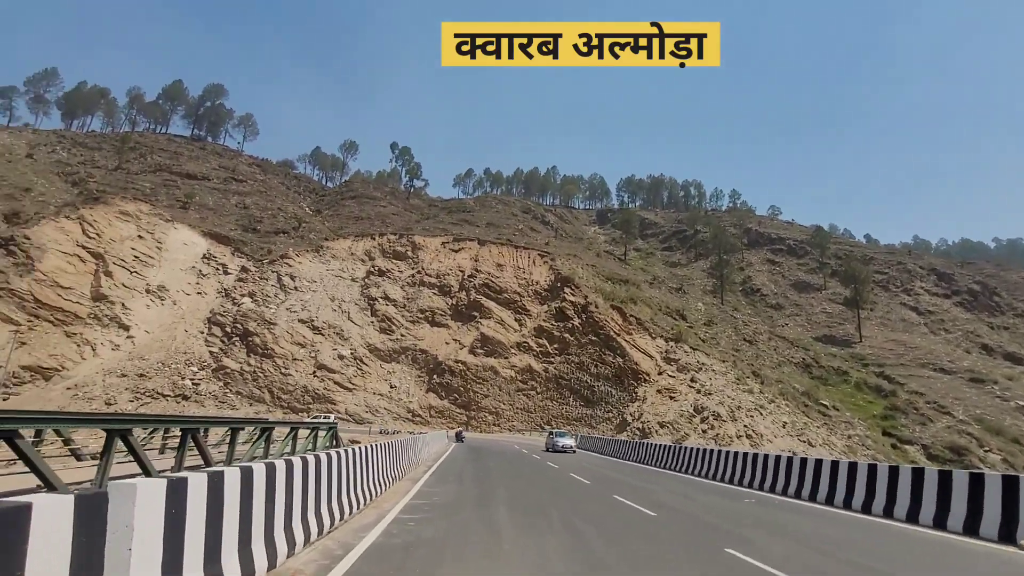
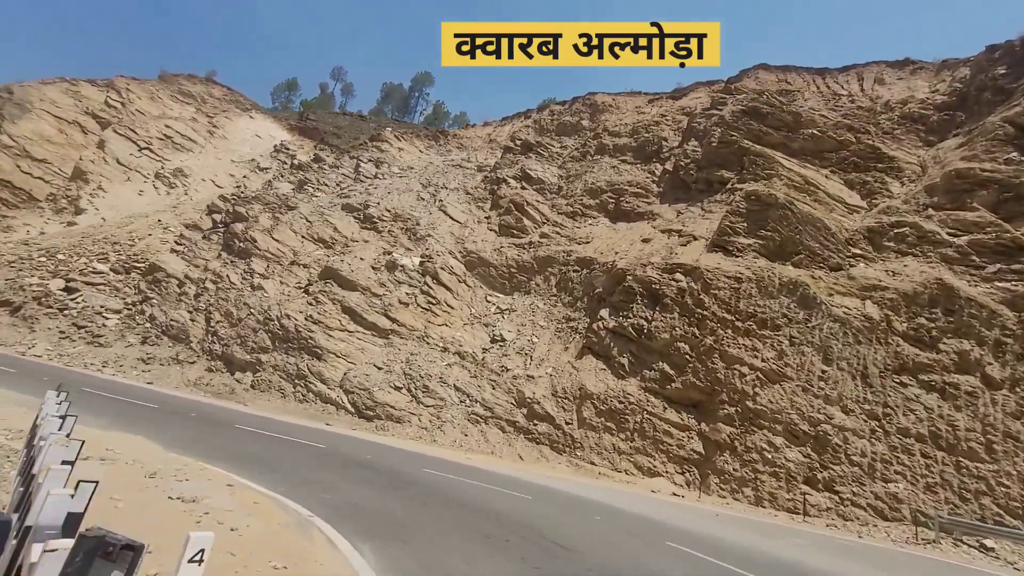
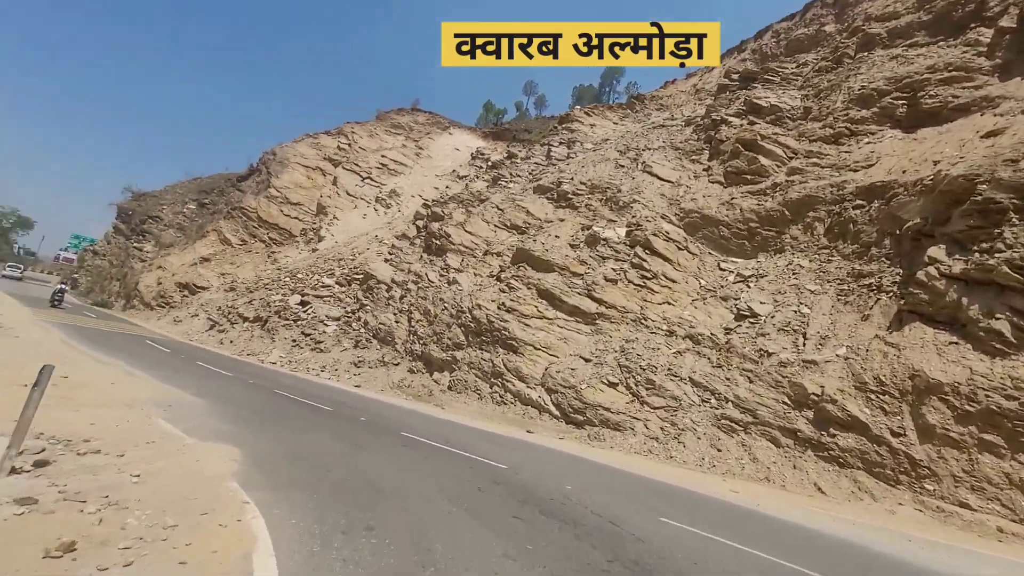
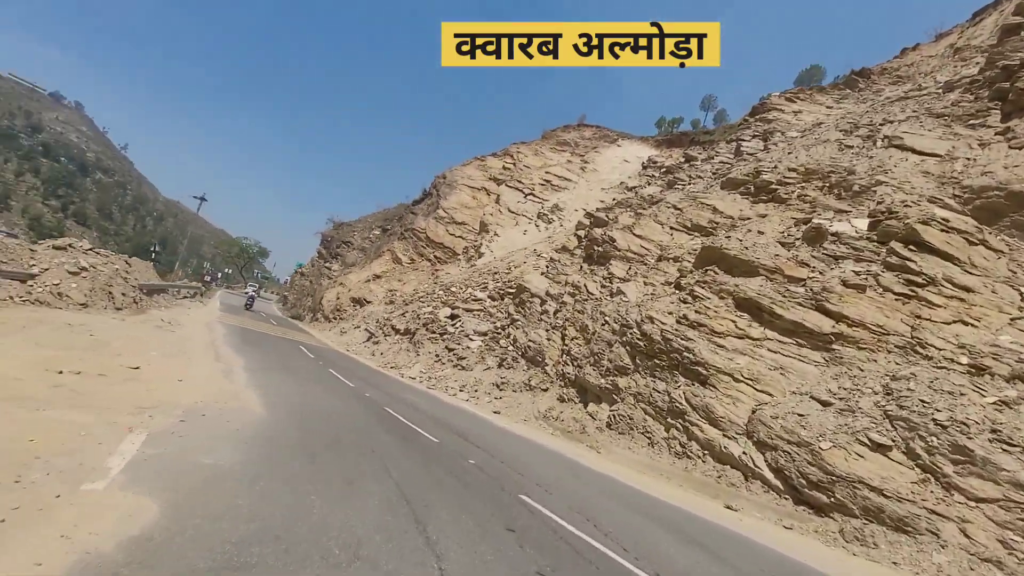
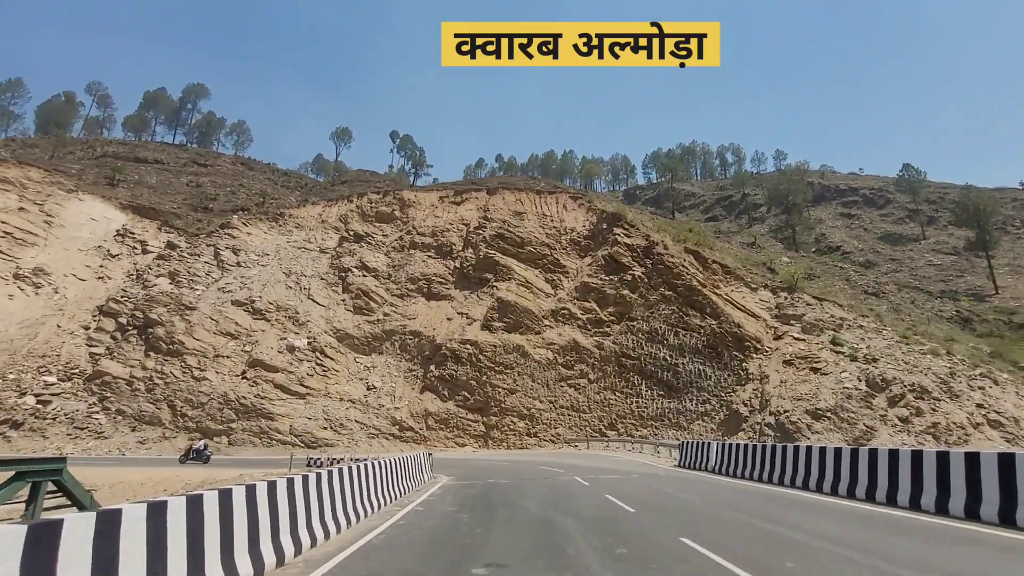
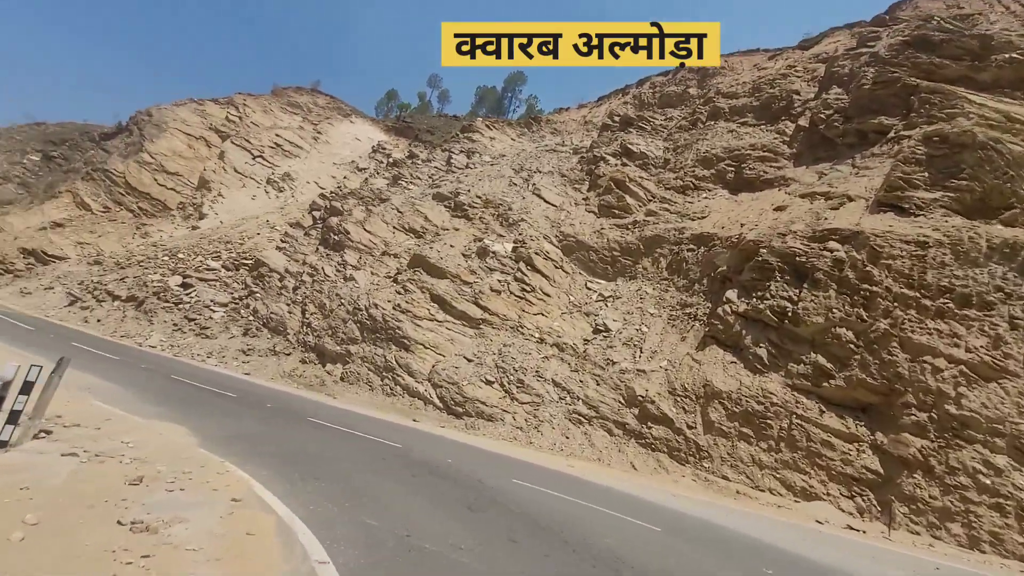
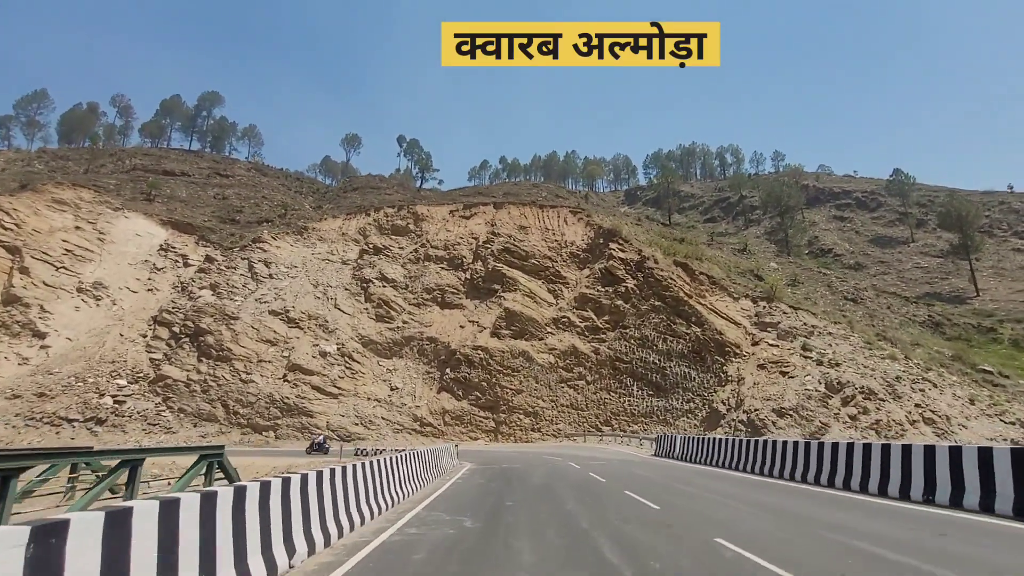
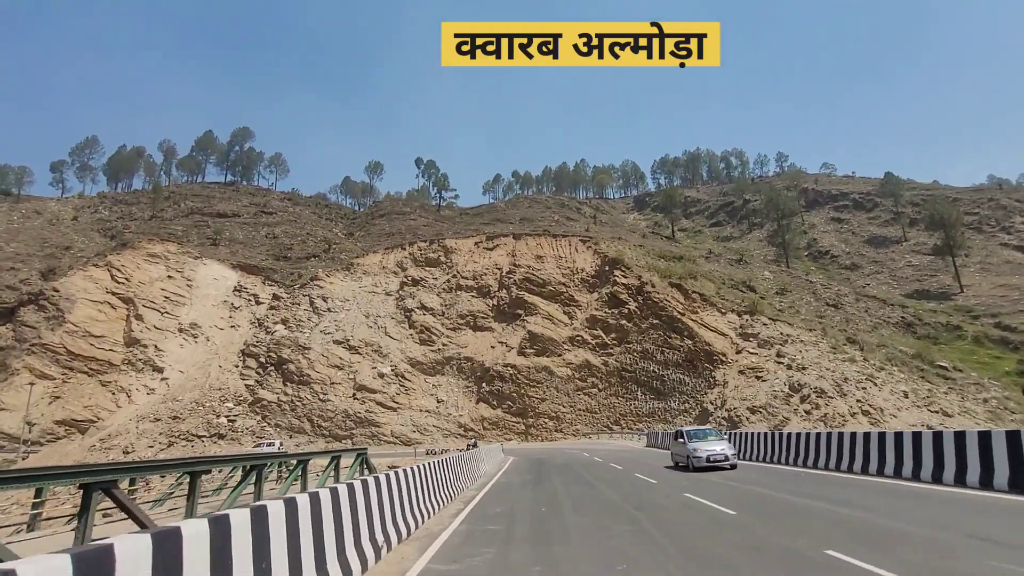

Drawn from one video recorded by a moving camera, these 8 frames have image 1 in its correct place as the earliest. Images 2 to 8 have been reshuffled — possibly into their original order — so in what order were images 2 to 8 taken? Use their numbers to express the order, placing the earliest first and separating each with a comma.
8, 7, 5, 2, 6, 3, 4
